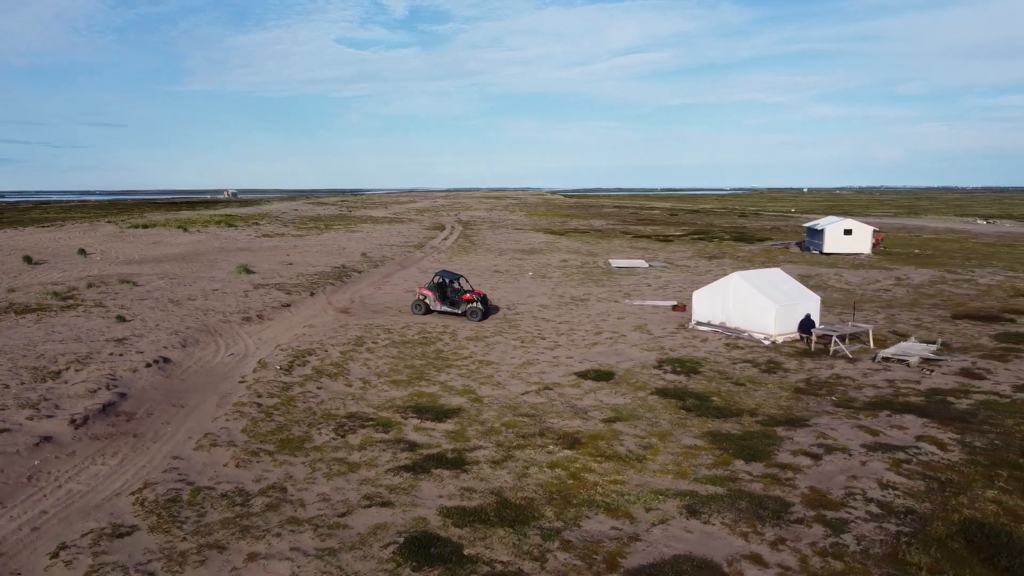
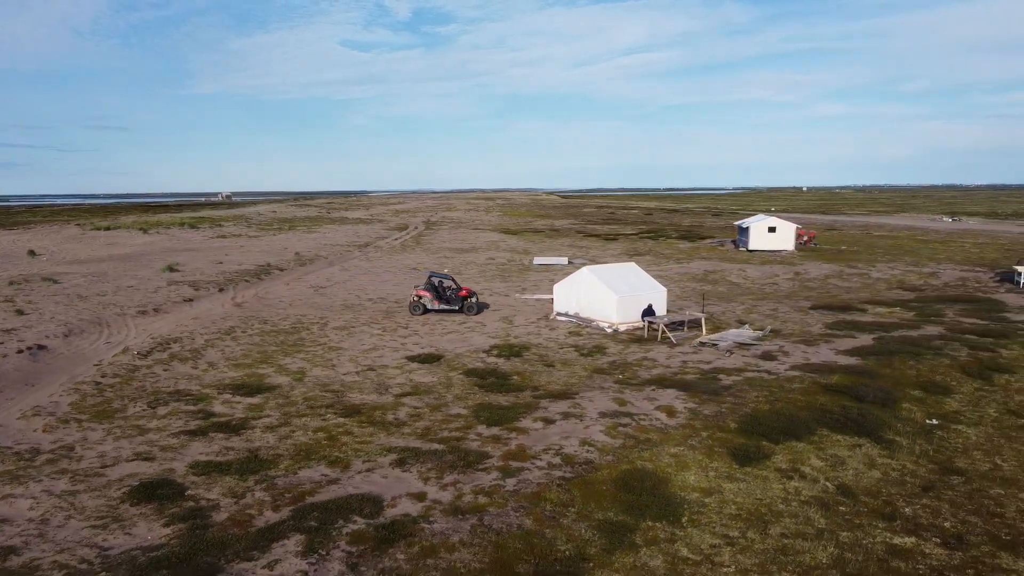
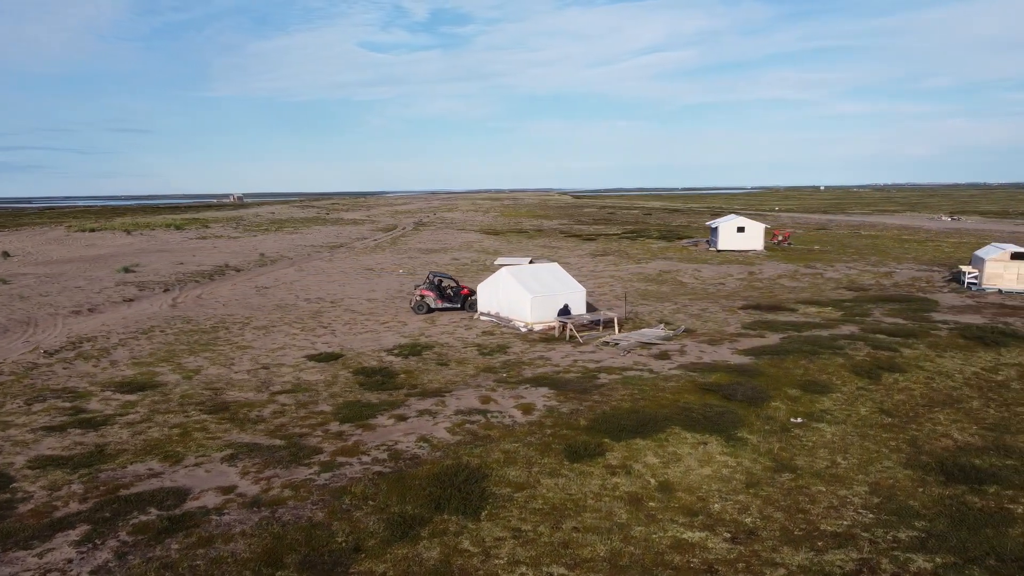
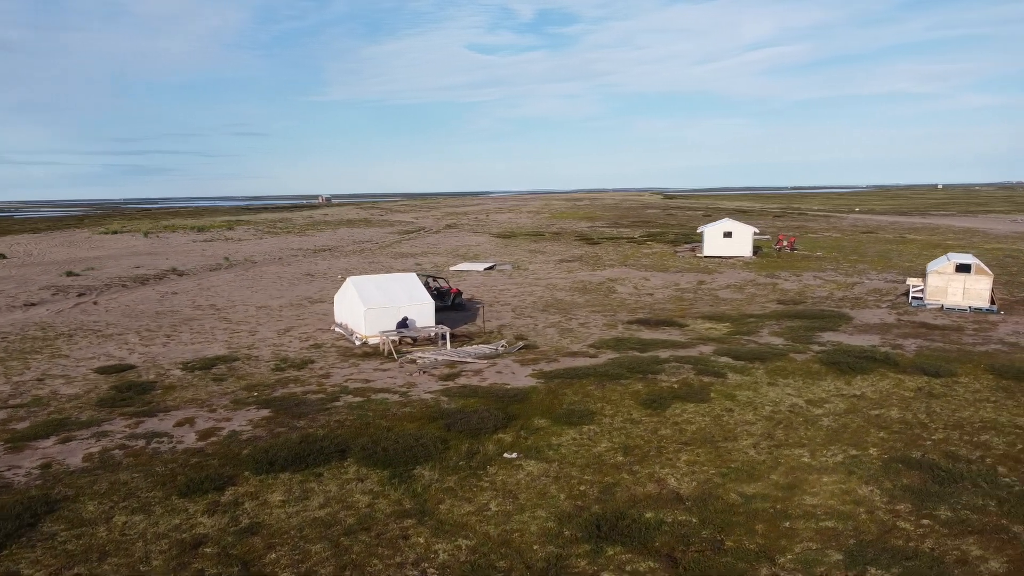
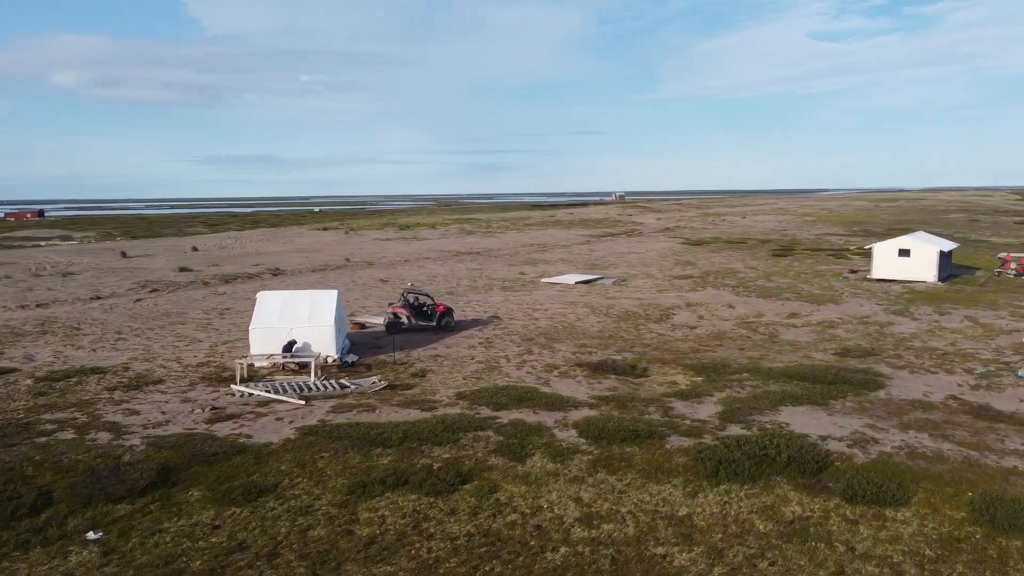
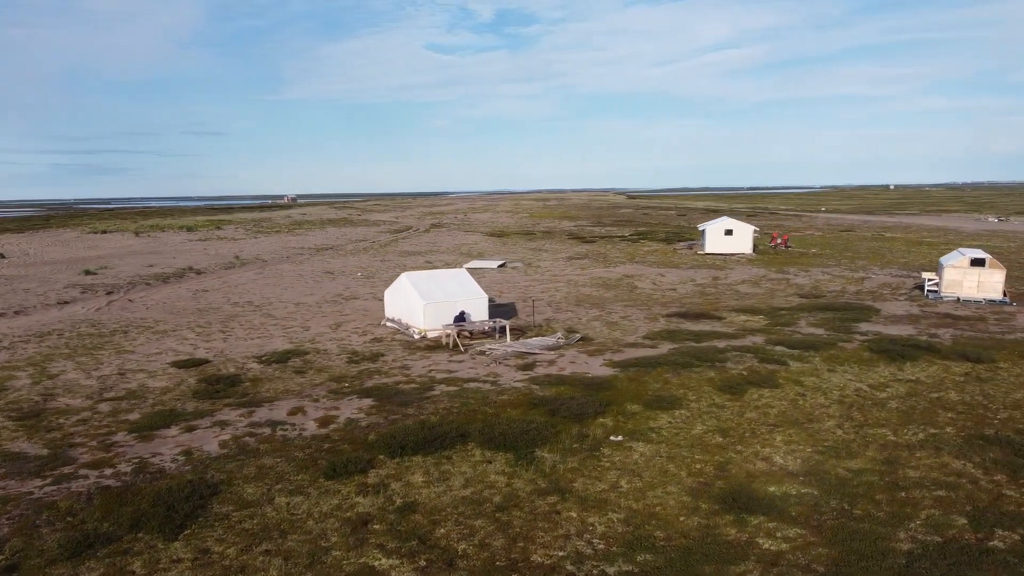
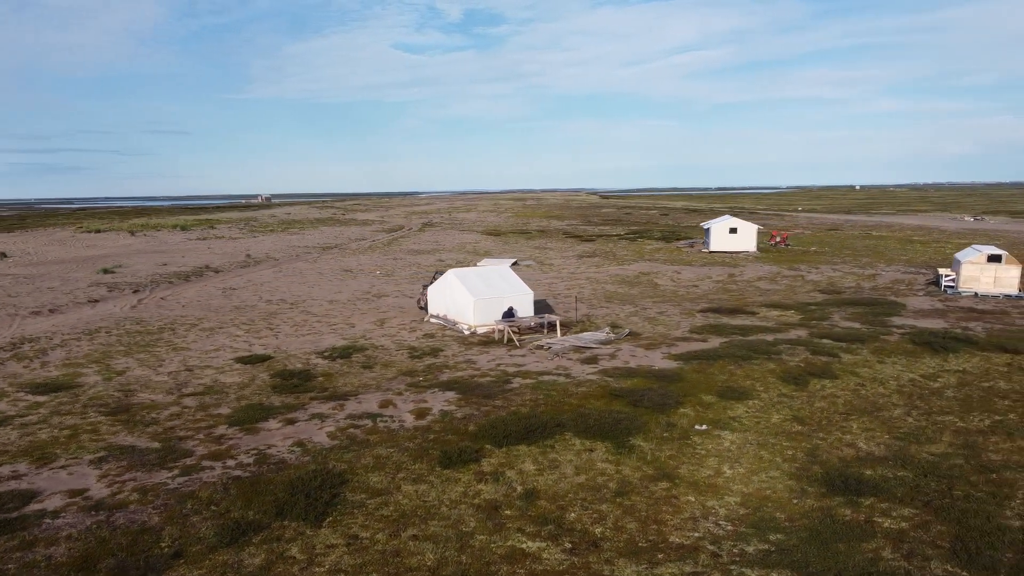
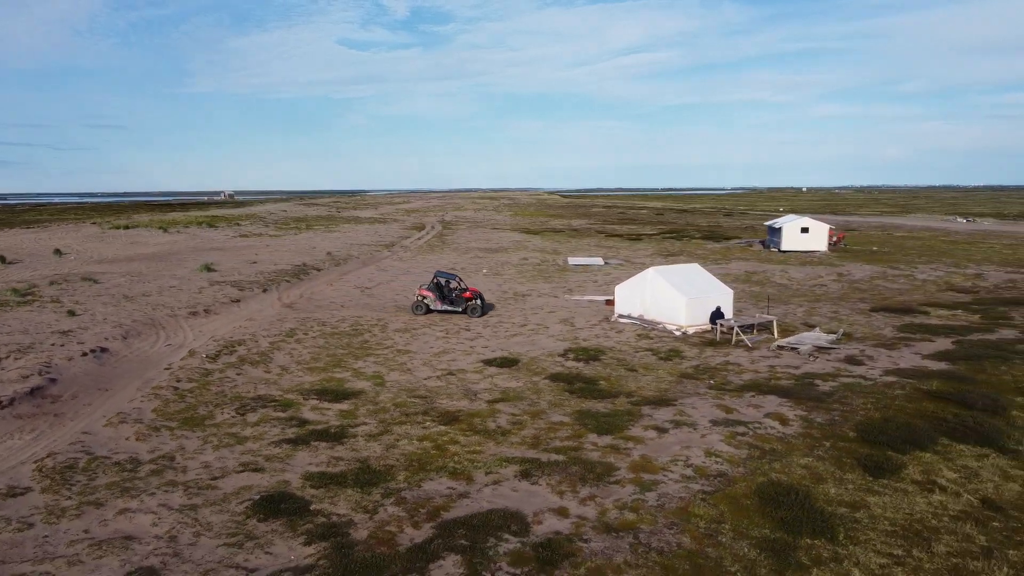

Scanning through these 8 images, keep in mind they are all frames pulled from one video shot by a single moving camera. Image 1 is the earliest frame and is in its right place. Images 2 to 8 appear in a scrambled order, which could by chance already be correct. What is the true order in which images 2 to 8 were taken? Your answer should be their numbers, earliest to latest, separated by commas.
8, 2, 3, 7, 6, 4, 5
